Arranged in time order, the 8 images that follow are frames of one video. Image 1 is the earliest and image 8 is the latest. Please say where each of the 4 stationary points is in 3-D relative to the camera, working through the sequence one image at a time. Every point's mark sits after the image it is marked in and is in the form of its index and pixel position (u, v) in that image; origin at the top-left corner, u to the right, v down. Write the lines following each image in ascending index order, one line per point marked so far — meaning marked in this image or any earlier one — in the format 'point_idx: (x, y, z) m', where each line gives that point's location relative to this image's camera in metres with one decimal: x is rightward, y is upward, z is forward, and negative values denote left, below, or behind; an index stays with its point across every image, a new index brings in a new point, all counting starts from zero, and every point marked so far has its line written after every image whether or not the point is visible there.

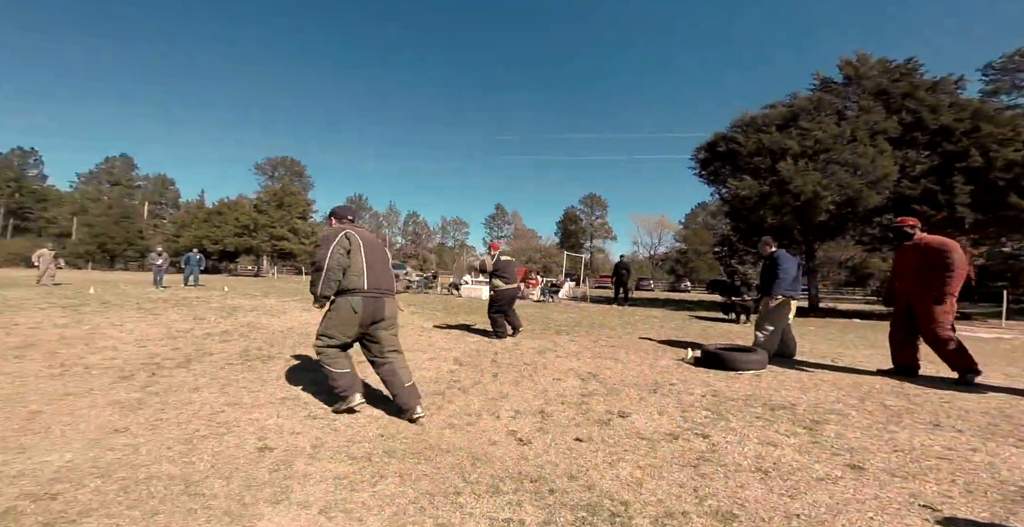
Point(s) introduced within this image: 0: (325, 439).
0: (-1.8, -1.7, +4.1) m
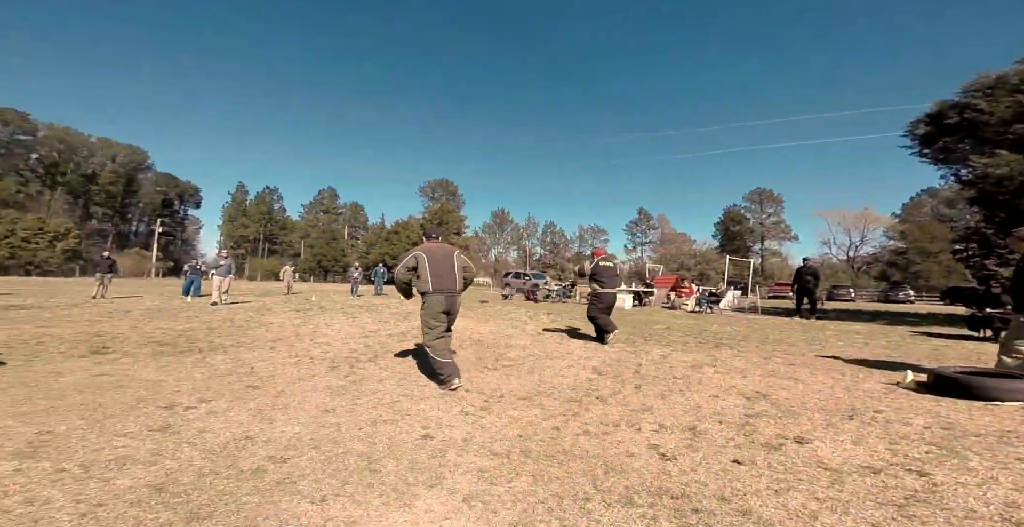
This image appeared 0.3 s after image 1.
0: (-0.4, -1.8, +4.4) m
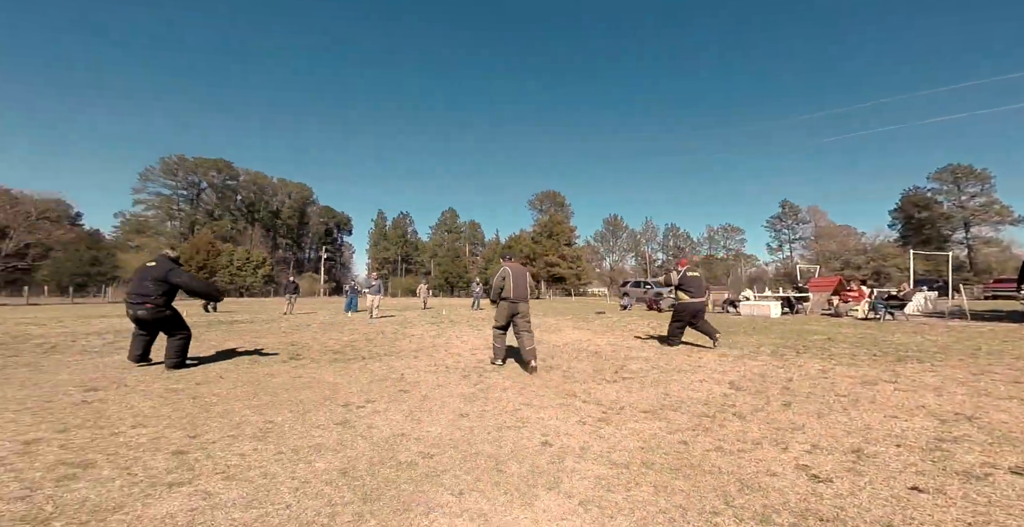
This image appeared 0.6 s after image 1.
0: (+0.9, -1.9, +4.4) m
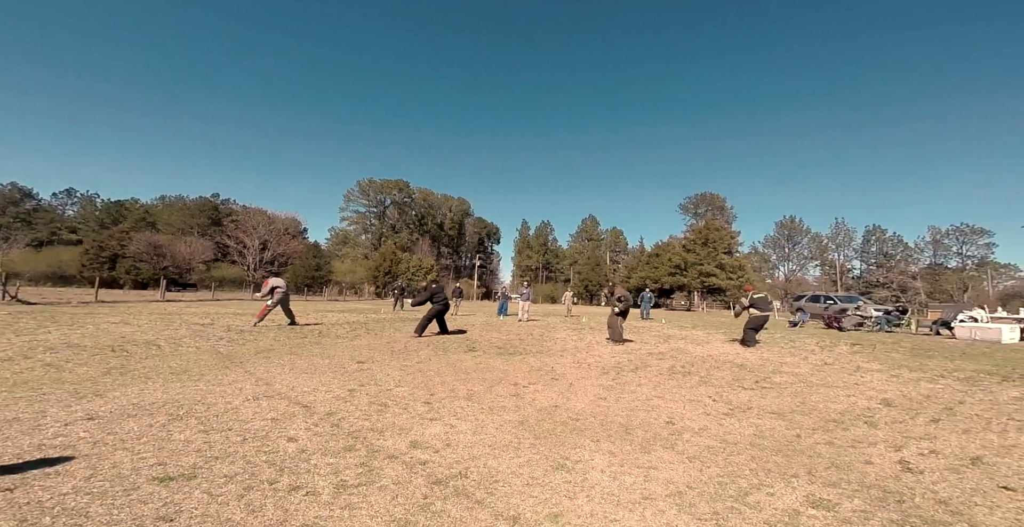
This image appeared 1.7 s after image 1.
0: (+2.5, -2.1, +5.3) m
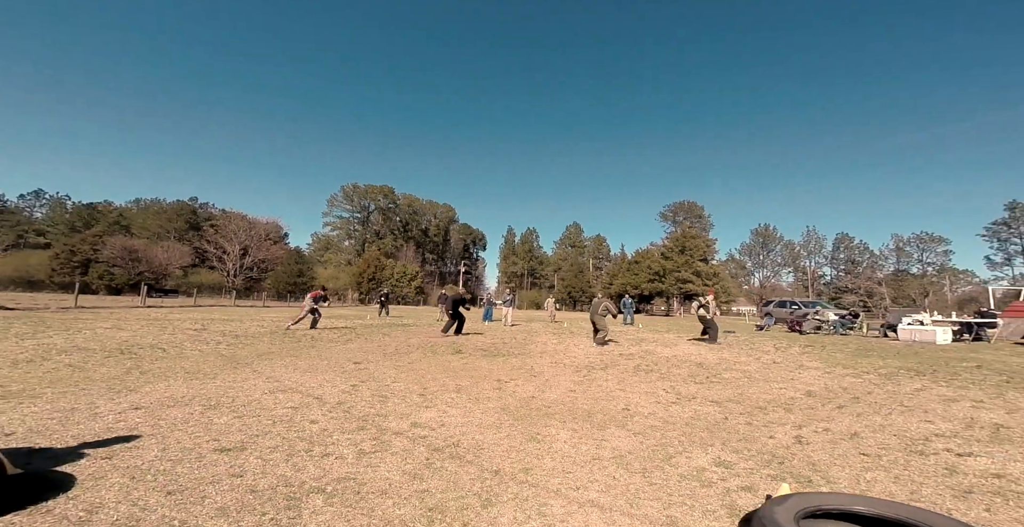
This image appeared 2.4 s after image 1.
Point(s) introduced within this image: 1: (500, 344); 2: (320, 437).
0: (+2.3, -2.3, +6.4) m
1: (-0.4, -2.8, +14.2) m
2: (-2.2, -2.0, +4.8) m
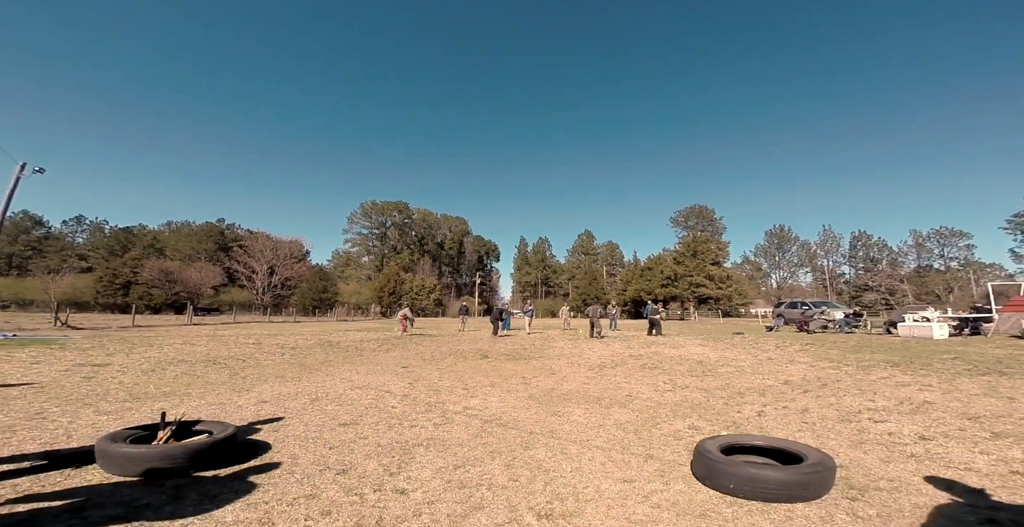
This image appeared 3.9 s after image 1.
0: (+2.8, -2.6, +8.1) m
1: (+0.4, -3.3, +16.0) m
2: (-1.7, -2.5, +6.6) m
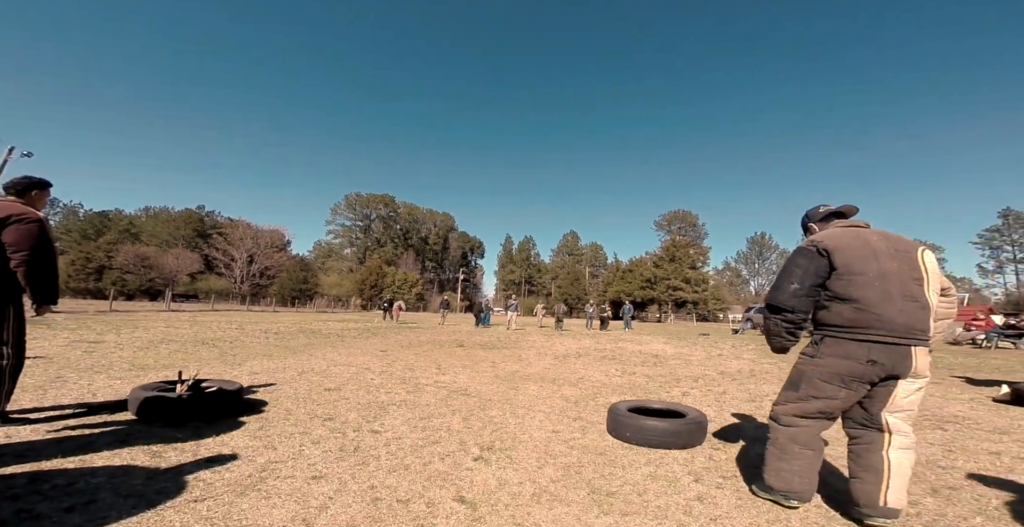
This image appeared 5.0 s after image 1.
0: (+2.0, -2.6, +9.3) m
1: (-0.7, -3.2, +17.1) m
2: (-2.4, -2.3, +7.6) m
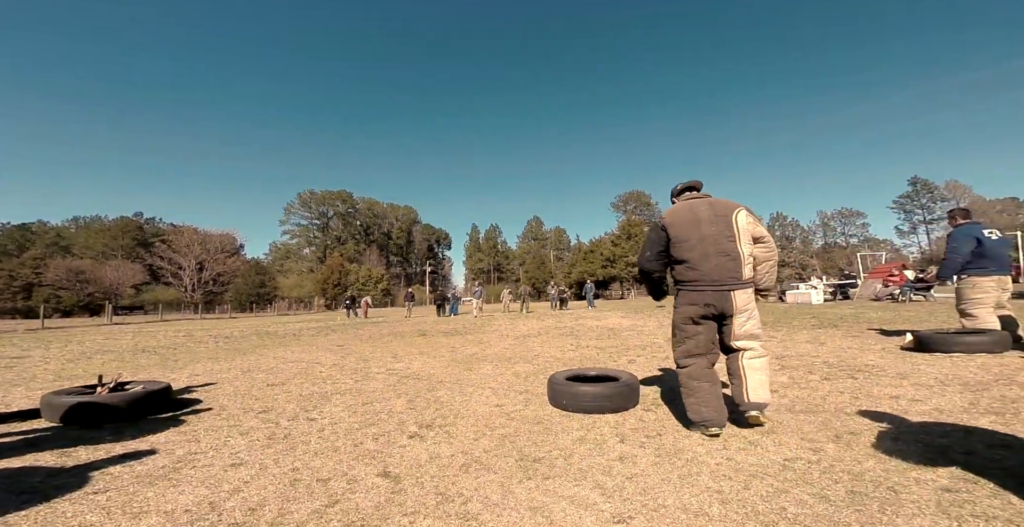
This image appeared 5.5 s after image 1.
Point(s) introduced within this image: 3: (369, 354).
0: (+1.0, -2.1, +9.5) m
1: (-2.2, -2.6, +17.0) m
2: (-3.3, -2.1, +7.5) m
3: (-3.7, -2.3, +10.6) m
